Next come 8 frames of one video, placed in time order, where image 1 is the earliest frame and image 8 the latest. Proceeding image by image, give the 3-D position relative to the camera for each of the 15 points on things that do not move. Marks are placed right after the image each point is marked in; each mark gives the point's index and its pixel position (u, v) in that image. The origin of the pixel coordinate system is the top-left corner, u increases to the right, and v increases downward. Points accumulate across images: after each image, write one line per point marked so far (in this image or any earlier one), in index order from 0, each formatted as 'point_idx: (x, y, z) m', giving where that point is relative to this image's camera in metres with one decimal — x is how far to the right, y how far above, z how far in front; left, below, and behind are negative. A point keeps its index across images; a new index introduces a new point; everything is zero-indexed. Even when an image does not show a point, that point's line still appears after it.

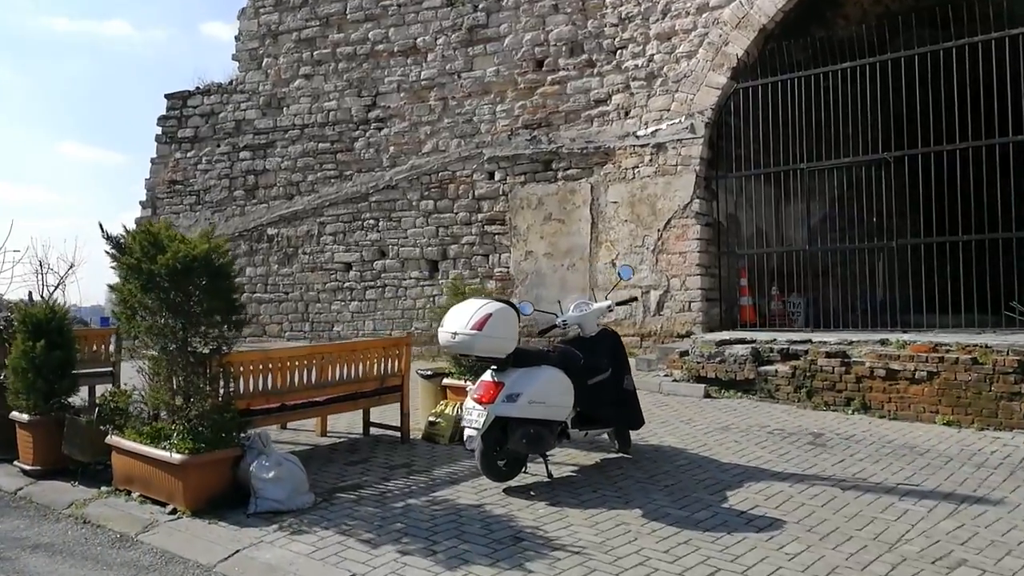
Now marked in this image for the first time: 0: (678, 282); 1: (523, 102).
0: (+1.6, +0.1, +7.8) m
1: (+0.1, +2.1, +8.9) m
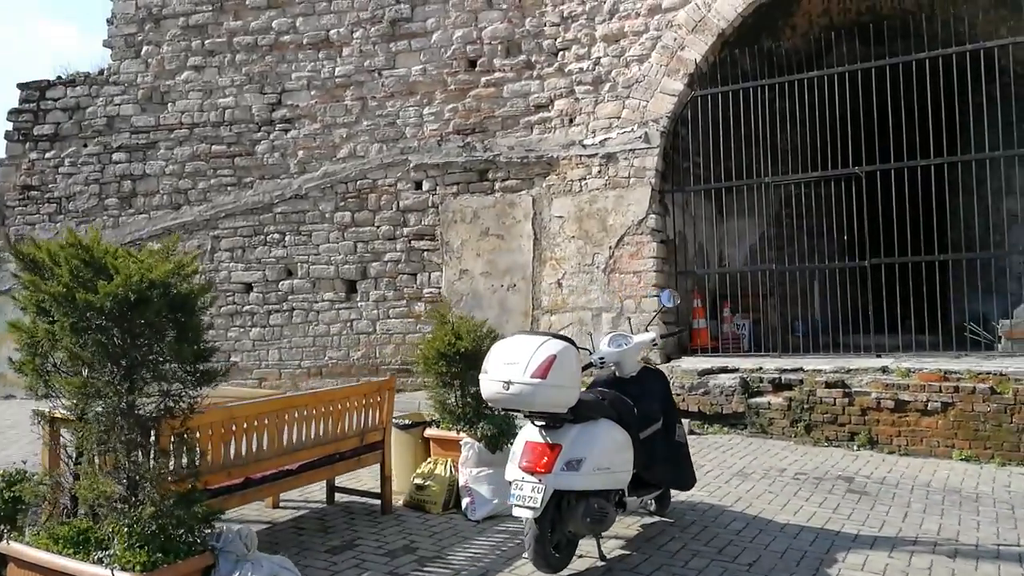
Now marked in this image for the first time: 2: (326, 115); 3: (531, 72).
0: (+1.1, -0.1, +7.2) m
1: (-0.6, +1.8, +8.1) m
2: (-1.9, +1.8, +8.4) m
3: (+0.2, +2.1, +7.9) m
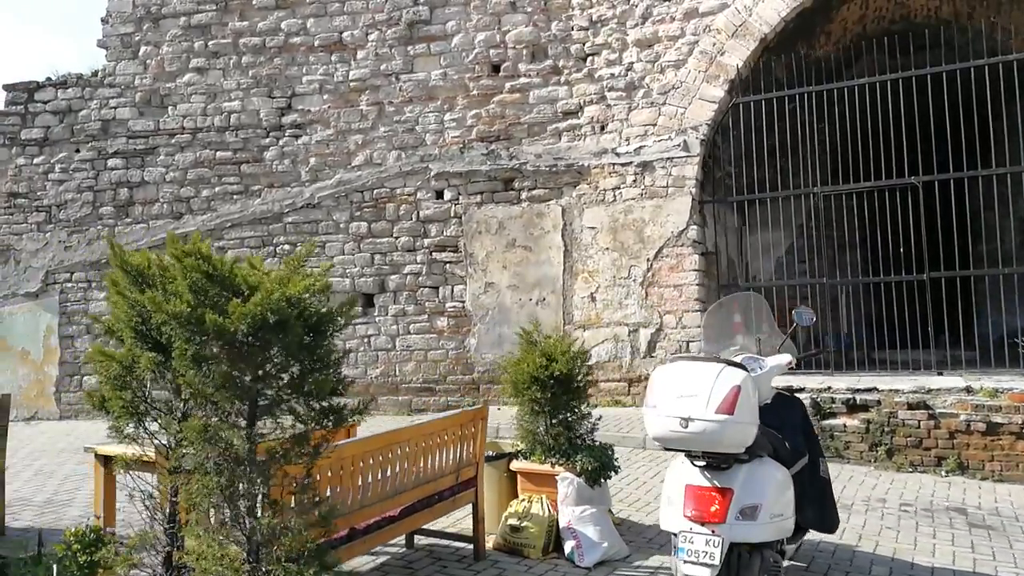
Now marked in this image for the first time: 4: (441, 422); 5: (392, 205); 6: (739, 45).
0: (+1.4, -0.3, +6.9) m
1: (-0.3, +1.7, +7.7) m
2: (-1.7, +1.7, +8.0) m
3: (+0.4, +2.0, +7.6) m
4: (-0.3, -0.5, +3.0) m
5: (-1.2, +0.8, +7.8) m
6: (+1.9, +2.1, +6.9) m
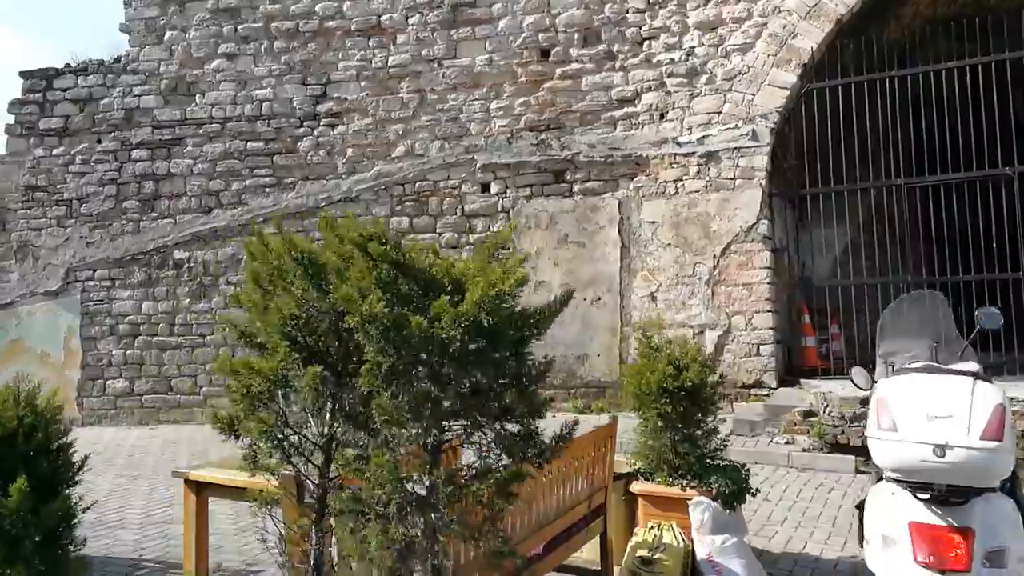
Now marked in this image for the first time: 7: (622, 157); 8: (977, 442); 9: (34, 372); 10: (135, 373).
0: (+1.8, -0.2, +6.4) m
1: (+0.1, +1.7, +7.3) m
2: (-1.2, +1.7, +7.6) m
3: (+0.9, +2.0, +7.1) m
4: (+0.2, -0.5, +2.5) m
5: (-0.7, +0.8, +7.3) m
6: (+2.4, +2.1, +6.5) m
7: (+0.9, +1.1, +6.9) m
8: (+1.0, -0.3, +1.8) m
9: (-4.6, -0.8, +7.8) m
10: (-3.6, -0.8, +7.7) m
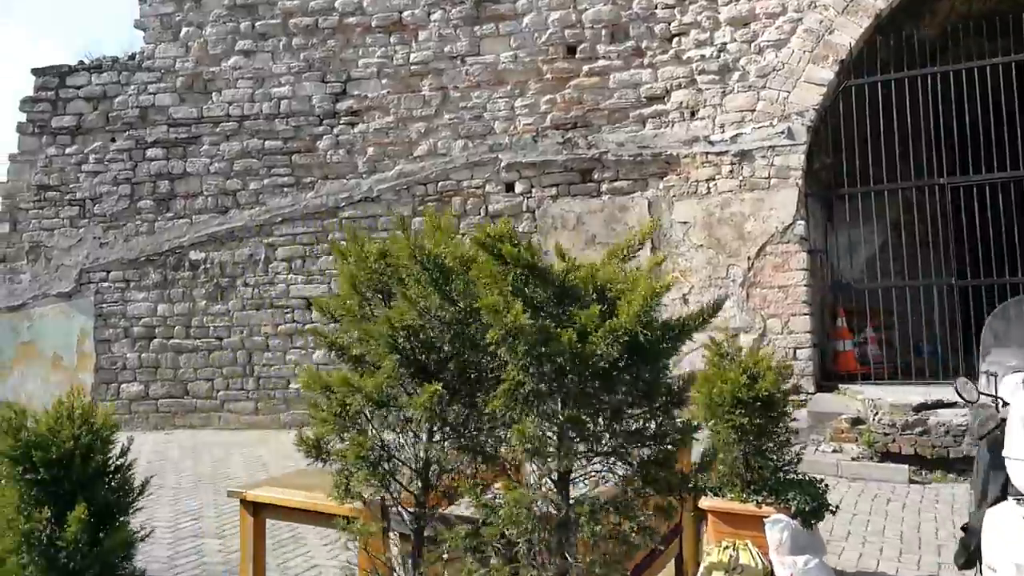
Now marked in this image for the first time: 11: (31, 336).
0: (+2.0, -0.3, +6.3) m
1: (+0.4, +1.7, +7.1) m
2: (-1.0, +1.6, +7.4) m
3: (+1.1, +2.0, +7.0) m
4: (+0.4, -0.5, +2.3) m
5: (-0.5, +0.8, +7.2) m
6: (+2.6, +2.1, +6.3) m
7: (+1.2, +1.1, +6.8) m
8: (+1.2, -0.3, +1.6) m
9: (-4.4, -0.8, +7.6) m
10: (-3.3, -0.8, +7.5) m
11: (-4.5, -0.4, +7.6) m
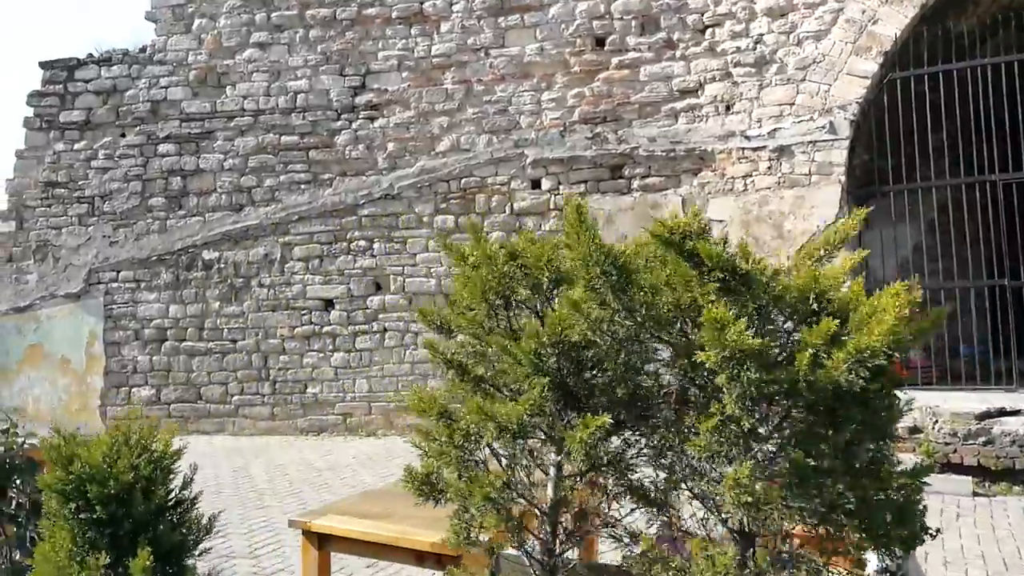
0: (+2.3, -0.3, +6.0) m
1: (+0.6, +1.7, +6.9) m
2: (-0.8, +1.6, +7.1) m
3: (+1.3, +2.0, +6.7) m
4: (+0.6, -0.5, +2.1) m
5: (-0.3, +0.8, +6.9) m
6: (+2.8, +2.1, +6.0) m
7: (+1.4, +1.1, +6.5) m
8: (+1.4, -0.3, +1.3) m
9: (-4.1, -0.8, +7.3) m
10: (-3.1, -0.8, +7.2) m
11: (-4.3, -0.5, +7.4) m
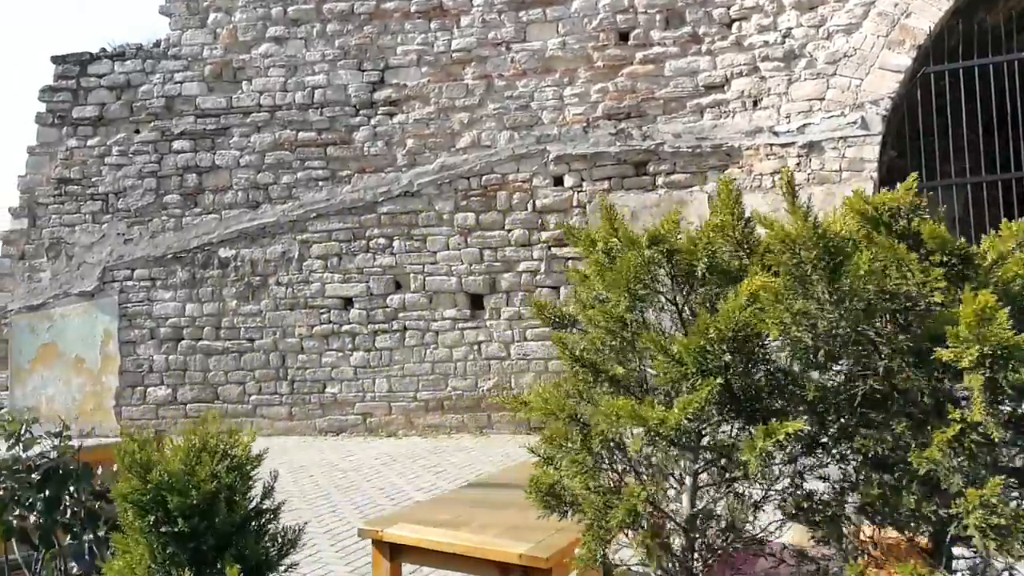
0: (+2.5, -0.3, +5.9) m
1: (+0.8, +1.7, +6.8) m
2: (-0.6, +1.7, +7.0) m
3: (+1.5, +2.0, +6.6) m
4: (+0.8, -0.5, +2.0) m
5: (-0.1, +0.8, +6.8) m
6: (+3.0, +2.1, +5.9) m
7: (+1.6, +1.1, +6.4) m
8: (+1.6, -0.3, +1.2) m
9: (-4.0, -0.8, +7.2) m
10: (-2.9, -0.8, +7.1) m
11: (-4.1, -0.4, +7.3) m
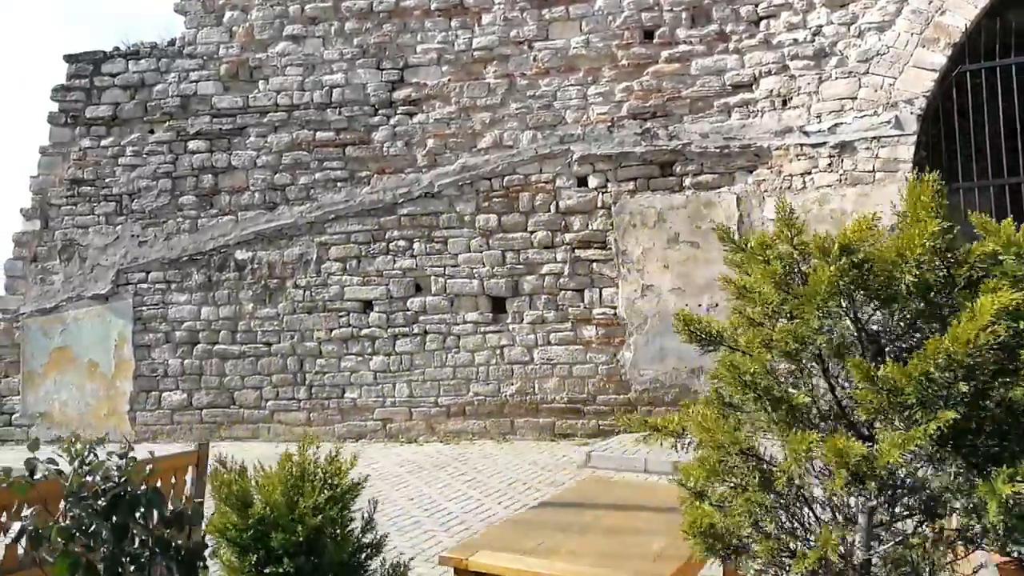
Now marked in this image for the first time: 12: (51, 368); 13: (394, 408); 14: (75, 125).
0: (+2.6, -0.3, +5.8) m
1: (+1.0, +1.7, +6.6) m
2: (-0.4, +1.6, +6.9) m
3: (+1.7, +1.9, +6.5) m
4: (+1.0, -0.5, +1.8) m
5: (+0.1, +0.8, +6.7) m
6: (+3.2, +2.0, +5.8) m
7: (+1.8, +1.1, +6.3) m
8: (+1.8, -0.4, +1.1) m
9: (-3.8, -0.8, +7.1) m
10: (-2.7, -0.8, +7.0) m
11: (-3.9, -0.5, +7.1) m
12: (-4.1, -0.7, +7.1) m
13: (-1.0, -1.0, +6.7) m
14: (-4.0, +1.5, +7.4) m
